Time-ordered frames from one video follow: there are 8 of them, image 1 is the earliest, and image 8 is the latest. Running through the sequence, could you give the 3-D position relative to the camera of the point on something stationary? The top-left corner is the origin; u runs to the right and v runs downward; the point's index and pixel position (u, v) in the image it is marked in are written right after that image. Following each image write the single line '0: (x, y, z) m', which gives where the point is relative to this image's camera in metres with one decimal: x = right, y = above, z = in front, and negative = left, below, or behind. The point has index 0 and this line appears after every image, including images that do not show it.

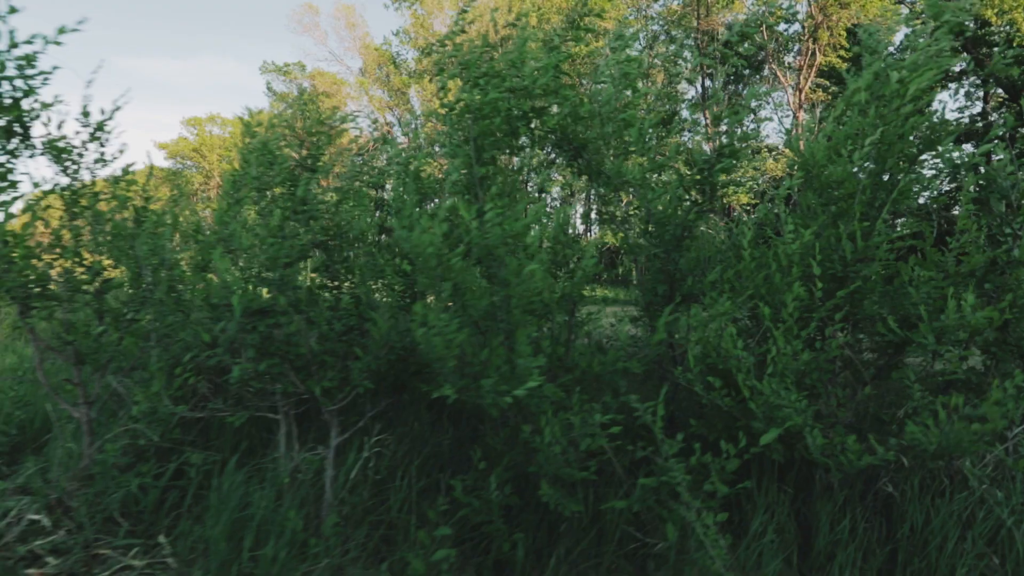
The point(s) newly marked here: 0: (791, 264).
0: (+1.3, +0.1, +2.3) m
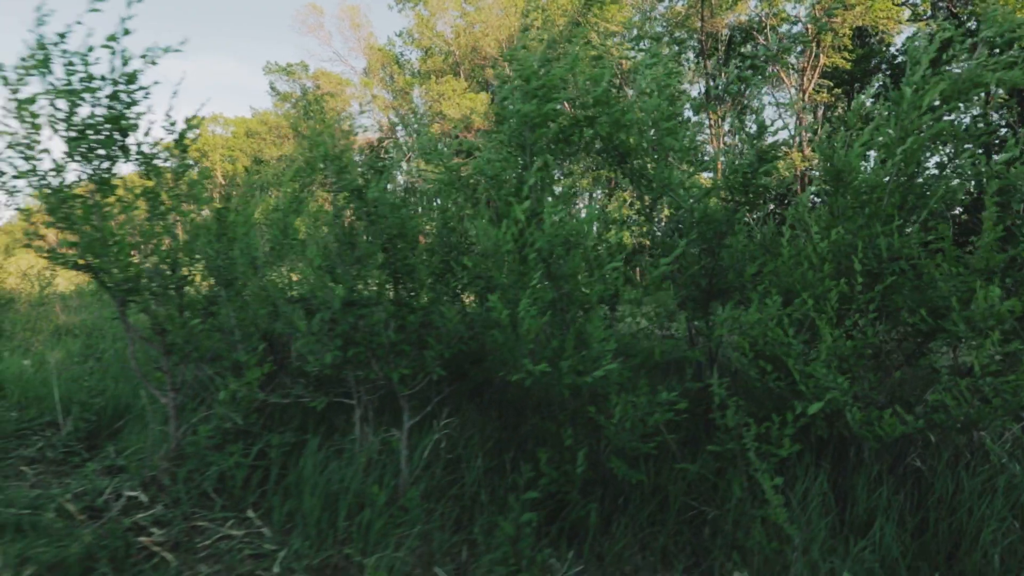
0: (+1.7, +0.2, +2.5) m
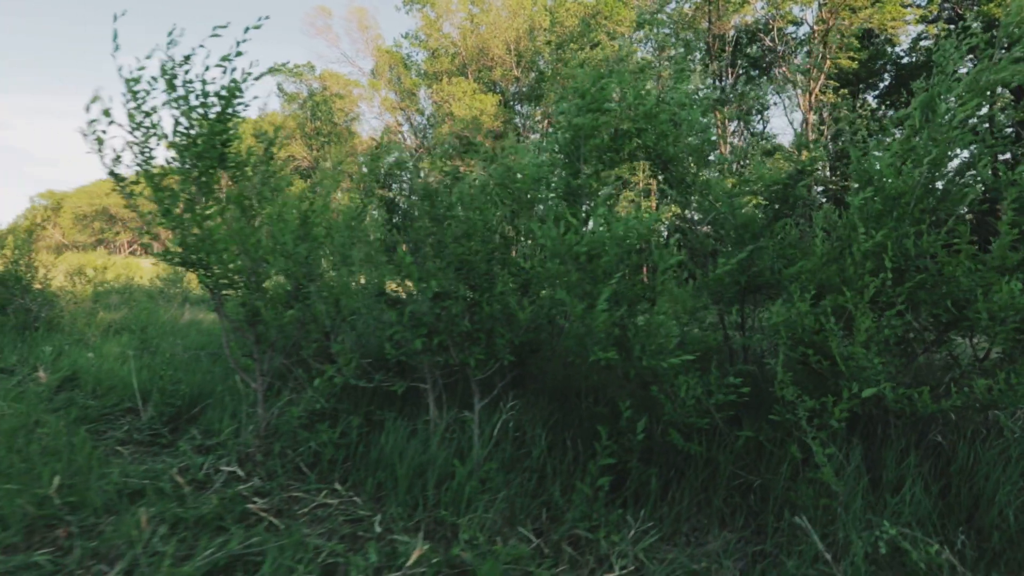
0: (+2.1, +0.2, +2.8) m
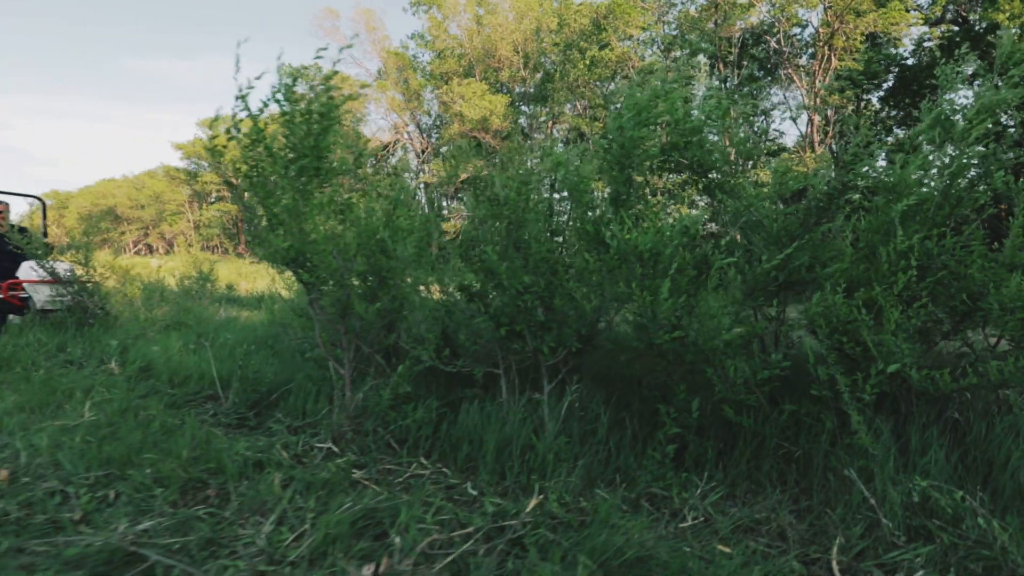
0: (+2.6, +0.2, +3.3) m
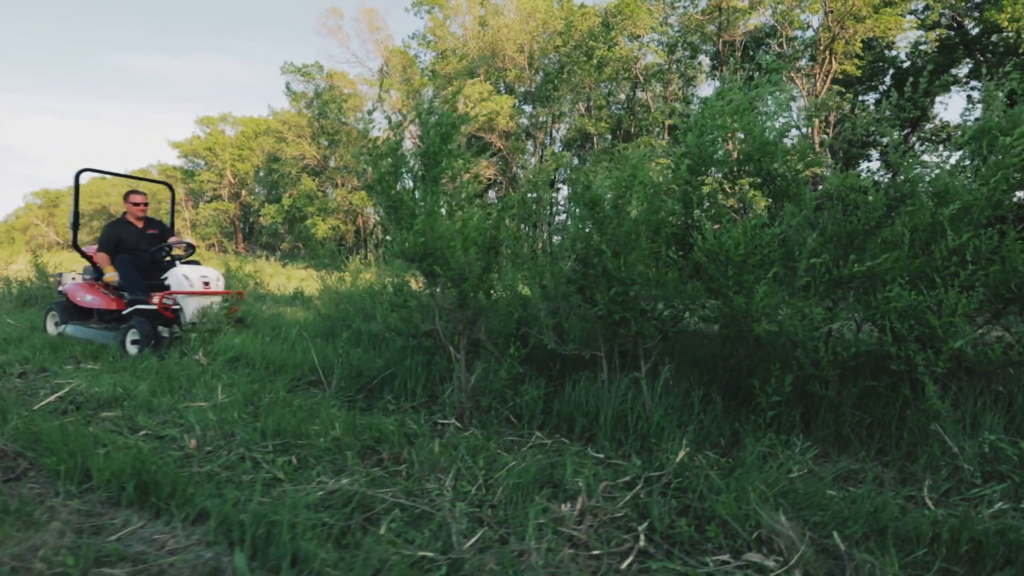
0: (+3.5, +0.3, +3.8) m
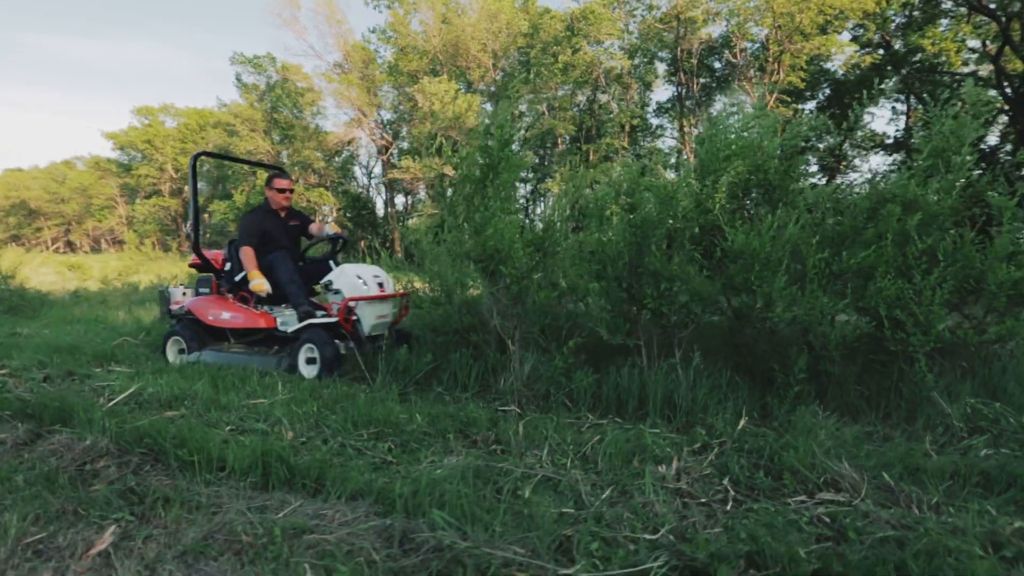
0: (+4.0, +0.3, +4.7) m
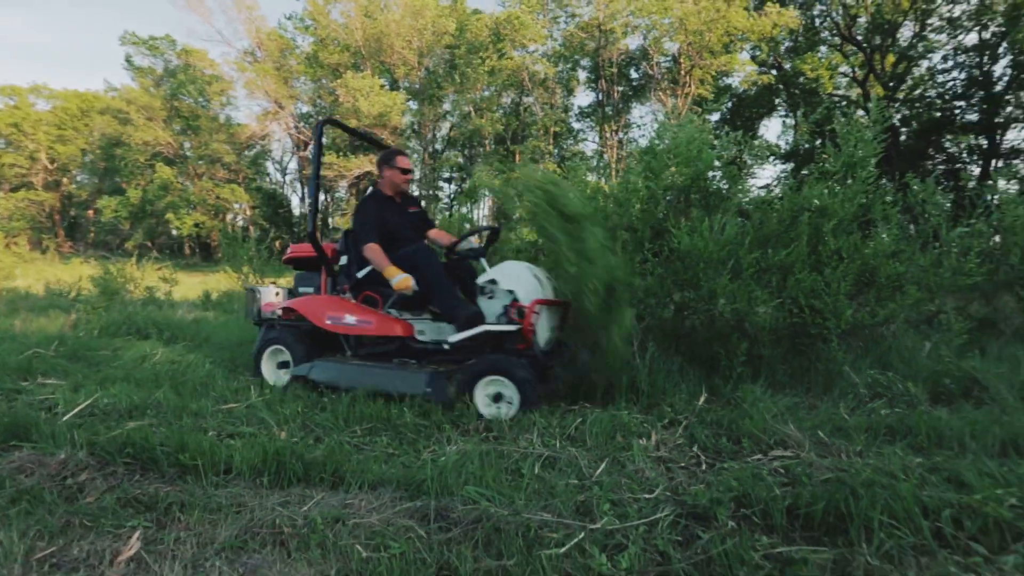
0: (+3.7, +0.4, +5.6) m
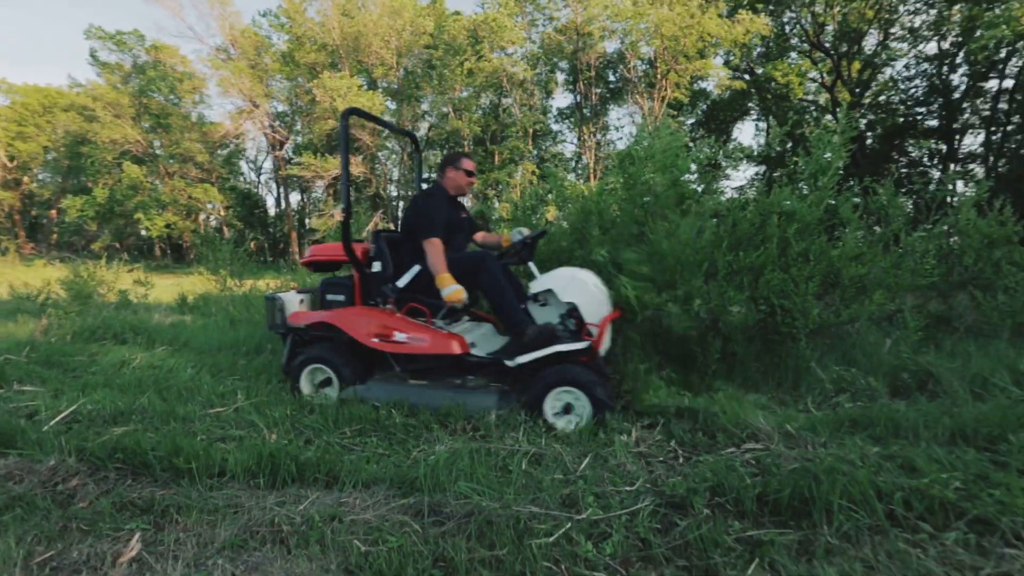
0: (+3.5, +0.4, +5.9) m
